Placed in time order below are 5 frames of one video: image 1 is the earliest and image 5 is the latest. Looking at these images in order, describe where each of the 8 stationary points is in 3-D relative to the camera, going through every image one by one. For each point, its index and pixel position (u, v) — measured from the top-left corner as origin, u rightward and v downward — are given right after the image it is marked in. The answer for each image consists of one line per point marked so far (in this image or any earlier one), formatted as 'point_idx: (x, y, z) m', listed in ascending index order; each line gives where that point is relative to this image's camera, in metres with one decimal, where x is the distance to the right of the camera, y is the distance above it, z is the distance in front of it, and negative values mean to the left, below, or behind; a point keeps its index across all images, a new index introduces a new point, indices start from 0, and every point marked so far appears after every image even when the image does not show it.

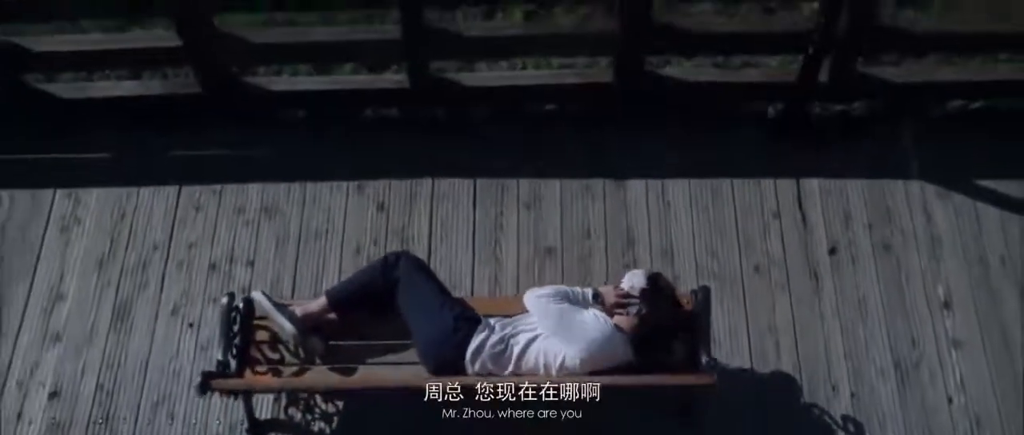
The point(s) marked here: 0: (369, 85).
0: (-0.5, +0.5, +4.7) m
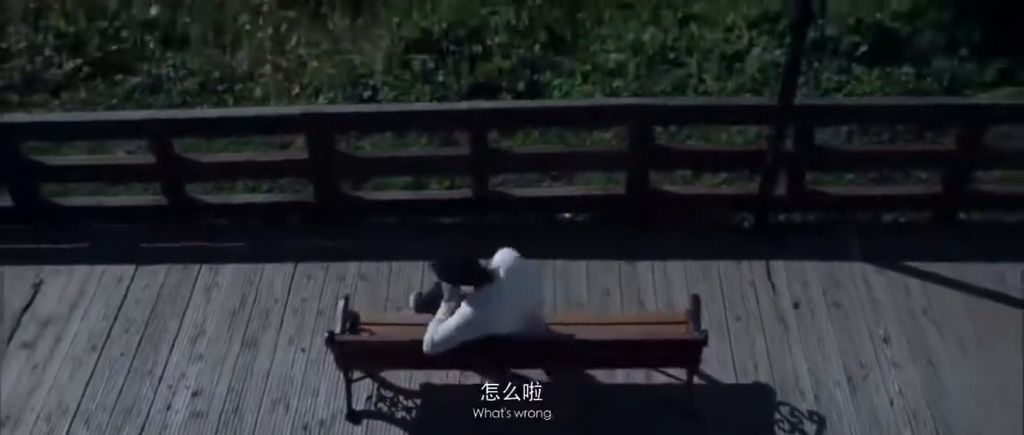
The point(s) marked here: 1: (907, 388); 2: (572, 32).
0: (-0.3, +0.1, +6.1) m
1: (+1.6, -0.7, +5.2) m
2: (+0.4, +1.1, +7.8) m
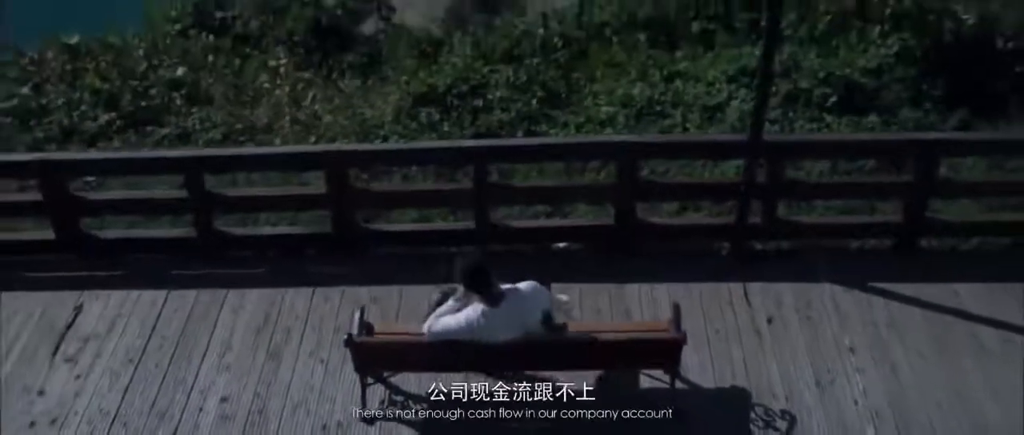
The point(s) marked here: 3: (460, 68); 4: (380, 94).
0: (-0.3, -0.1, +6.7) m
1: (+1.6, -0.8, +5.7) m
2: (+0.4, +0.9, +8.4) m
3: (-0.4, +1.0, +8.6) m
4: (-0.9, +0.8, +8.5) m
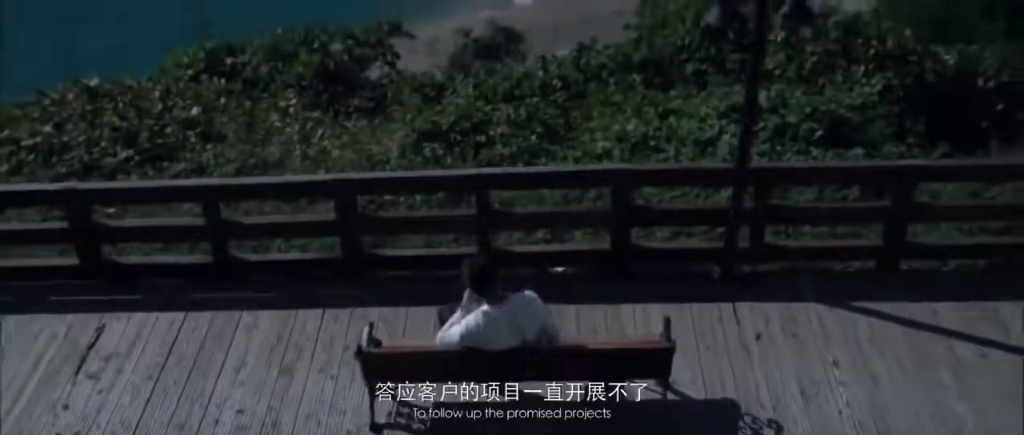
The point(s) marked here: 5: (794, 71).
0: (-0.3, -0.2, +7.0) m
1: (+1.6, -0.9, +6.0) m
2: (+0.4, +0.6, +8.8) m
3: (-0.4, +0.8, +9.0) m
4: (-0.9, +0.6, +8.8) m
5: (+2.1, +1.1, +9.6) m
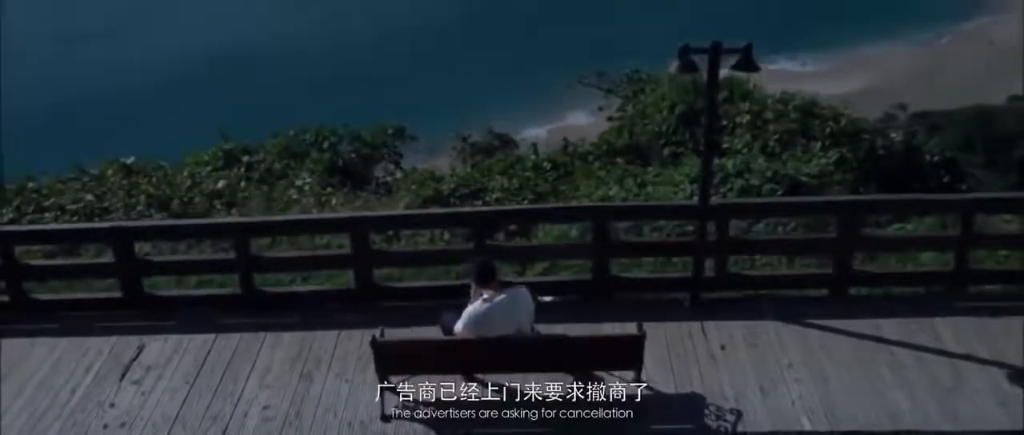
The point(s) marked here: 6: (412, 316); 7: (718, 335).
0: (-0.4, -0.4, +7.9) m
1: (+1.6, -1.0, +6.9) m
2: (+0.3, +0.2, +9.8) m
3: (-0.4, +0.3, +10.0) m
4: (-0.9, +0.1, +9.9) m
5: (+2.1, +0.6, +10.7) m
6: (-0.6, -0.6, +7.9) m
7: (+1.2, -0.7, +7.5) m
